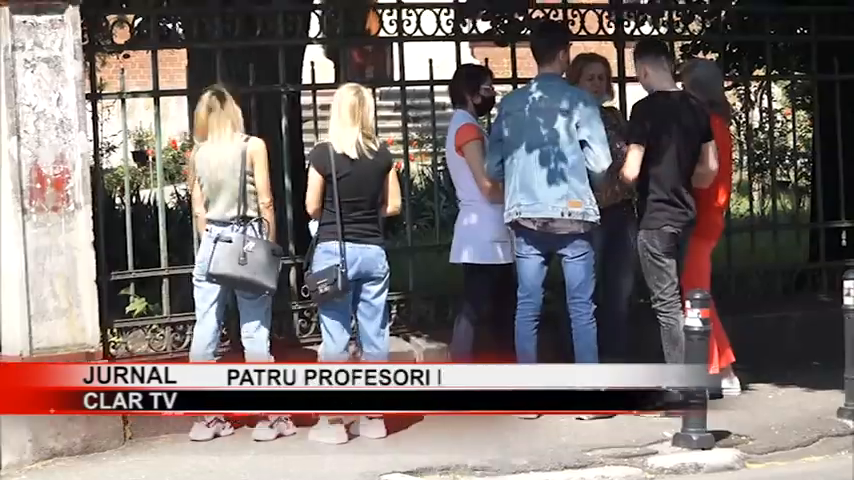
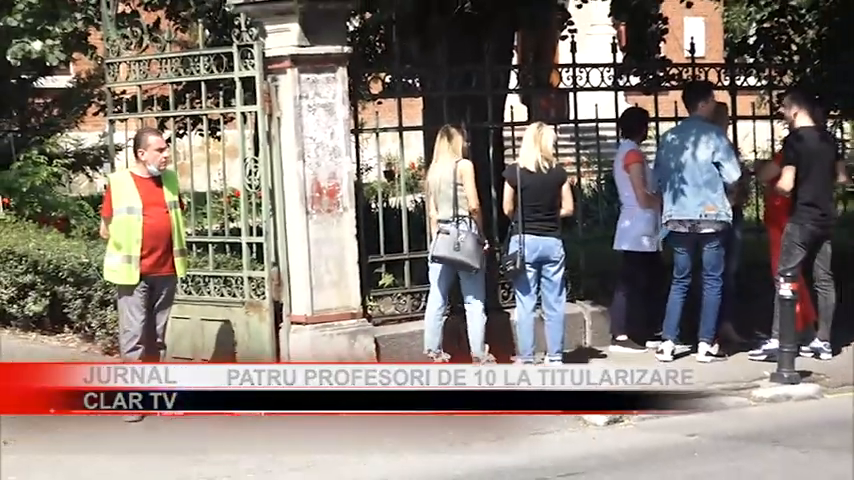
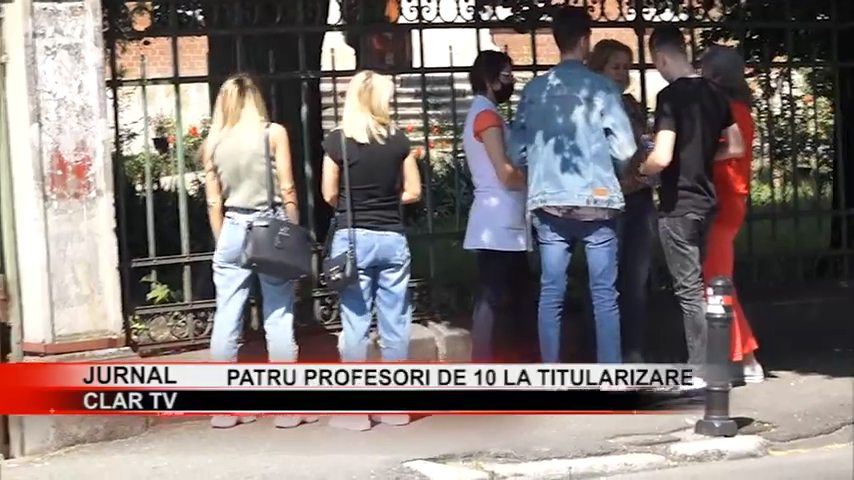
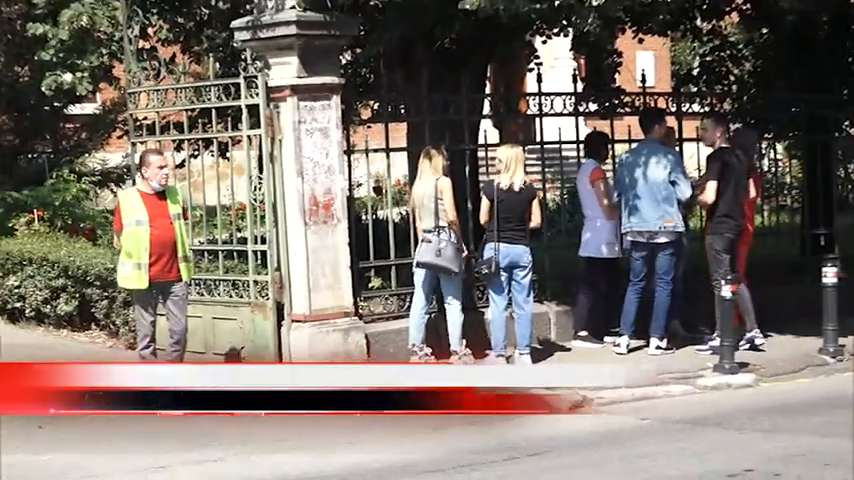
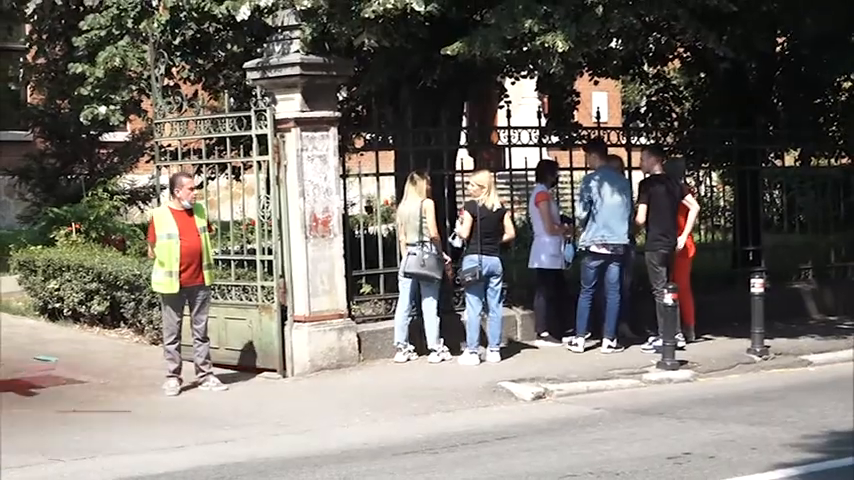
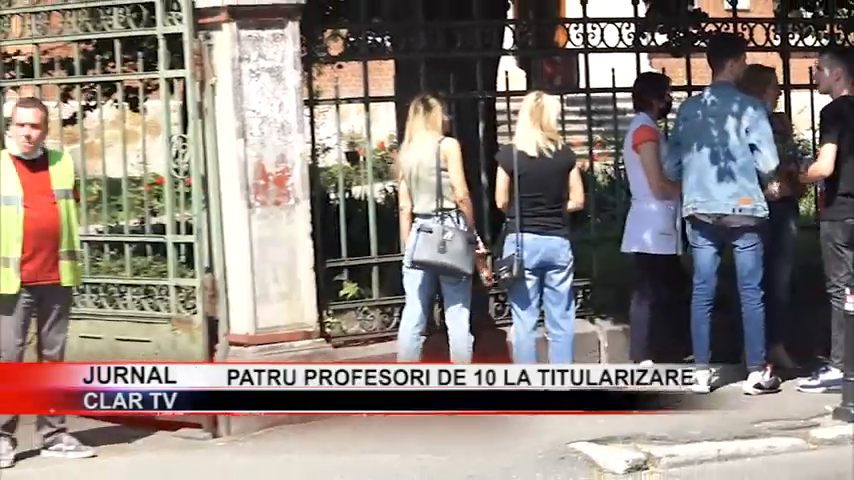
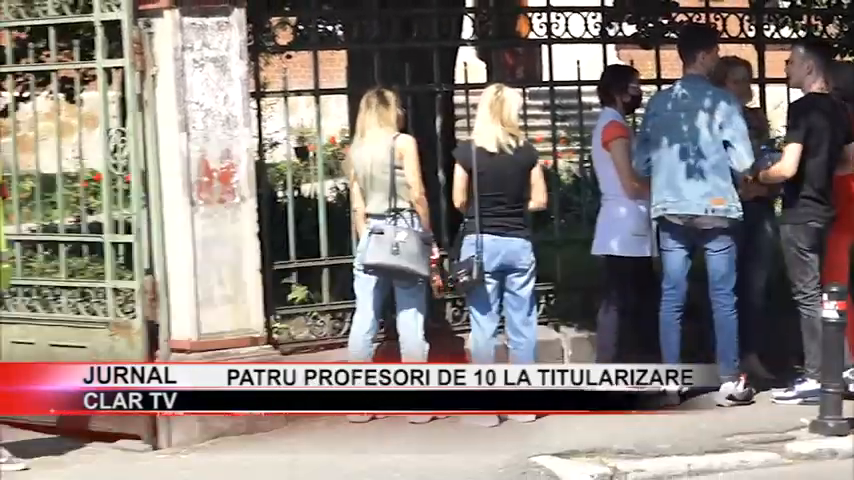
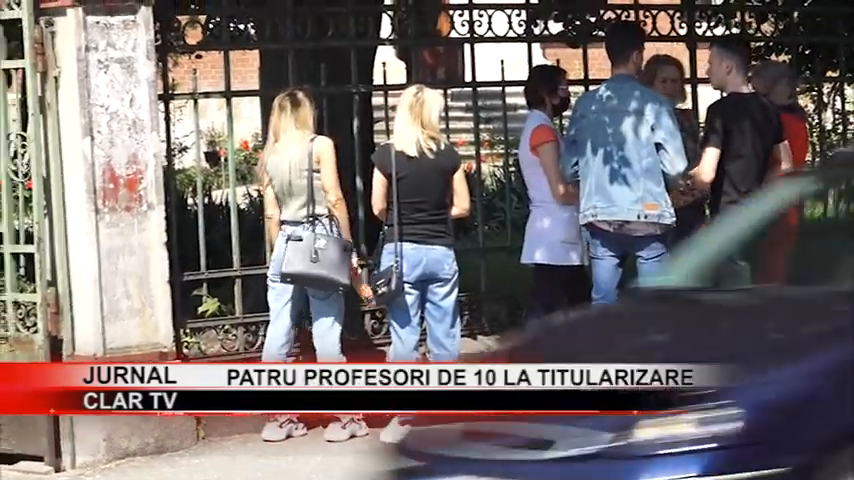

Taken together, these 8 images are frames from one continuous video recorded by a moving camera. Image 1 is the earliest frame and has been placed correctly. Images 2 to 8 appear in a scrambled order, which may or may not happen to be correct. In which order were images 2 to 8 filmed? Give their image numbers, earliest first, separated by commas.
3, 8, 7, 6, 2, 4, 5
